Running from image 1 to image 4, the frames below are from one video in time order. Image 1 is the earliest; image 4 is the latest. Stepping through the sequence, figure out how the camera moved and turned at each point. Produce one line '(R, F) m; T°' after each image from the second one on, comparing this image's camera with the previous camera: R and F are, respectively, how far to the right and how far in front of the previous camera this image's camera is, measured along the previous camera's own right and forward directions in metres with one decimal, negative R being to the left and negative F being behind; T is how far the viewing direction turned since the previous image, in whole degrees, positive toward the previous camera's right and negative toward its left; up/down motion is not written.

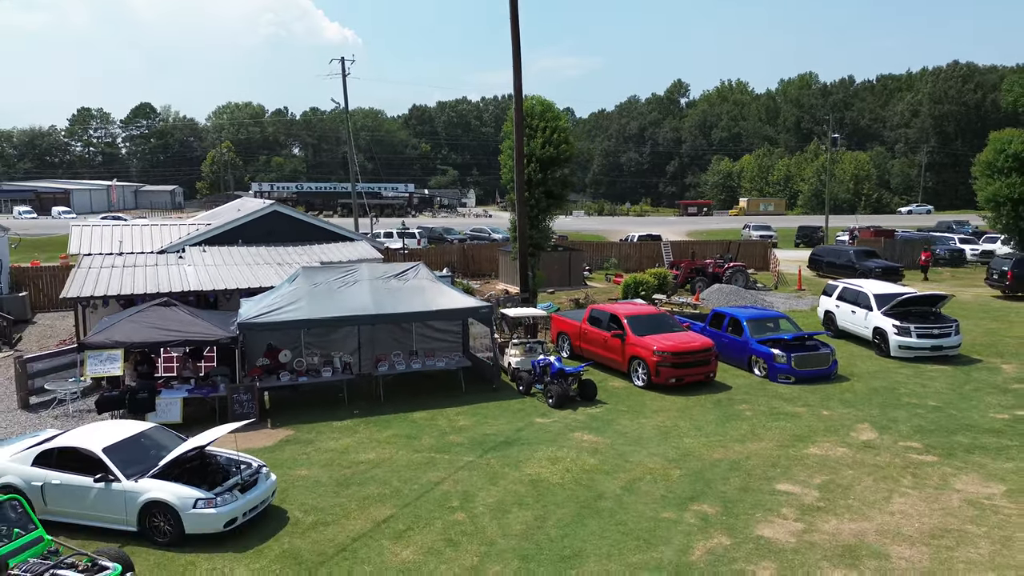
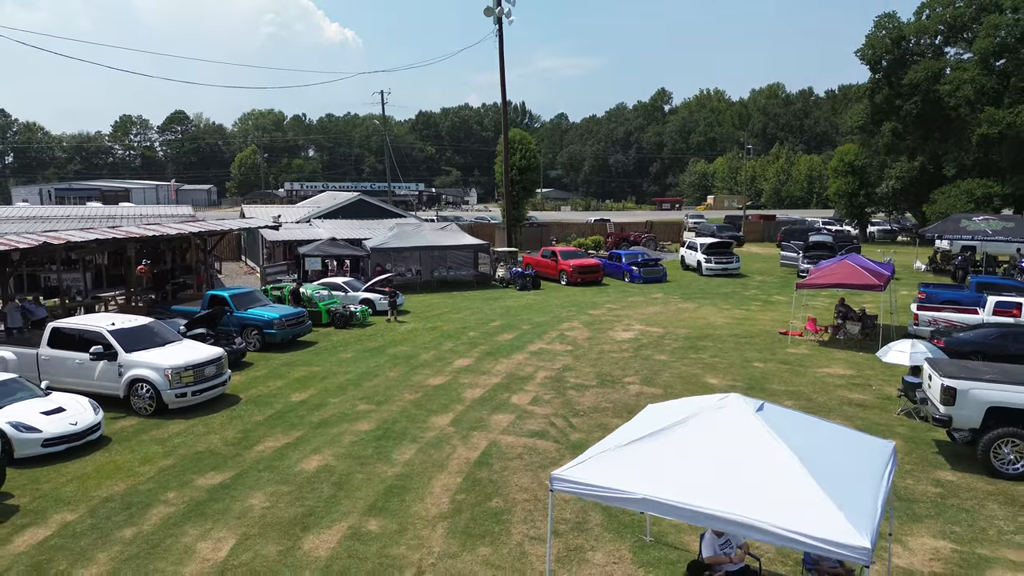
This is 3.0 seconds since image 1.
(+0.5, -13.5) m; 0°
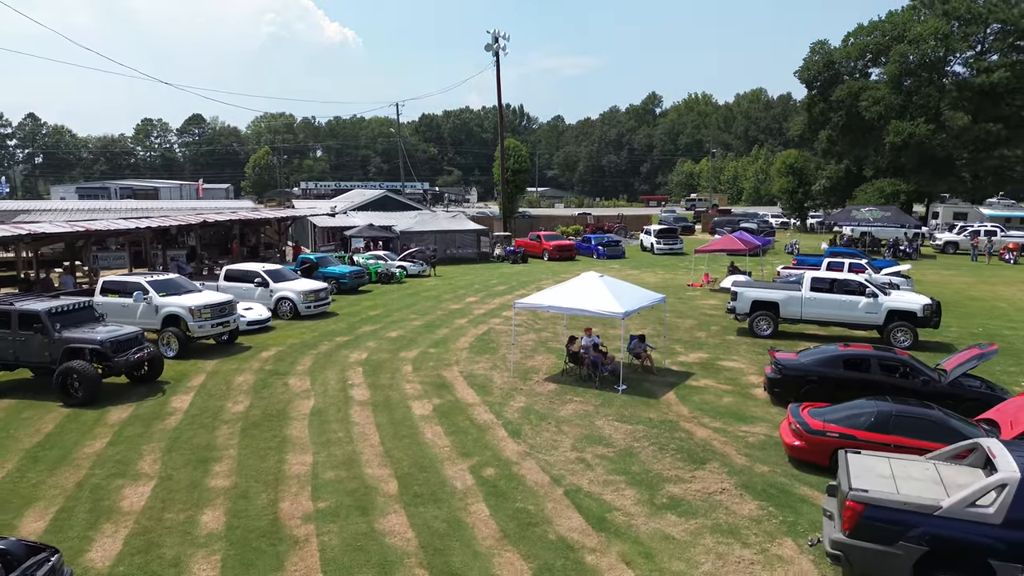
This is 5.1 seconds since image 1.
(+0.3, -8.4) m; 0°
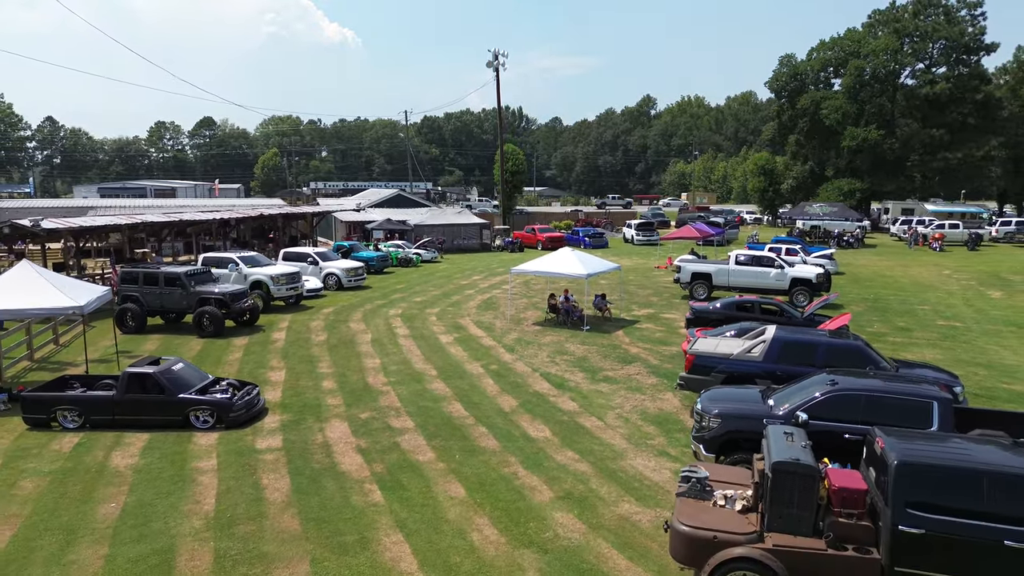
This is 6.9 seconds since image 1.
(+0.1, -5.6) m; 0°
